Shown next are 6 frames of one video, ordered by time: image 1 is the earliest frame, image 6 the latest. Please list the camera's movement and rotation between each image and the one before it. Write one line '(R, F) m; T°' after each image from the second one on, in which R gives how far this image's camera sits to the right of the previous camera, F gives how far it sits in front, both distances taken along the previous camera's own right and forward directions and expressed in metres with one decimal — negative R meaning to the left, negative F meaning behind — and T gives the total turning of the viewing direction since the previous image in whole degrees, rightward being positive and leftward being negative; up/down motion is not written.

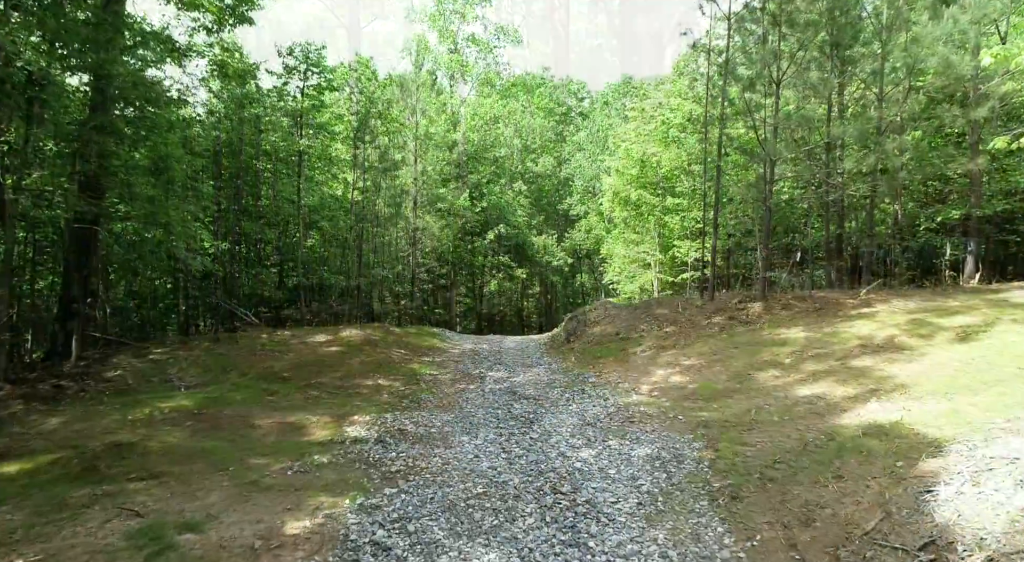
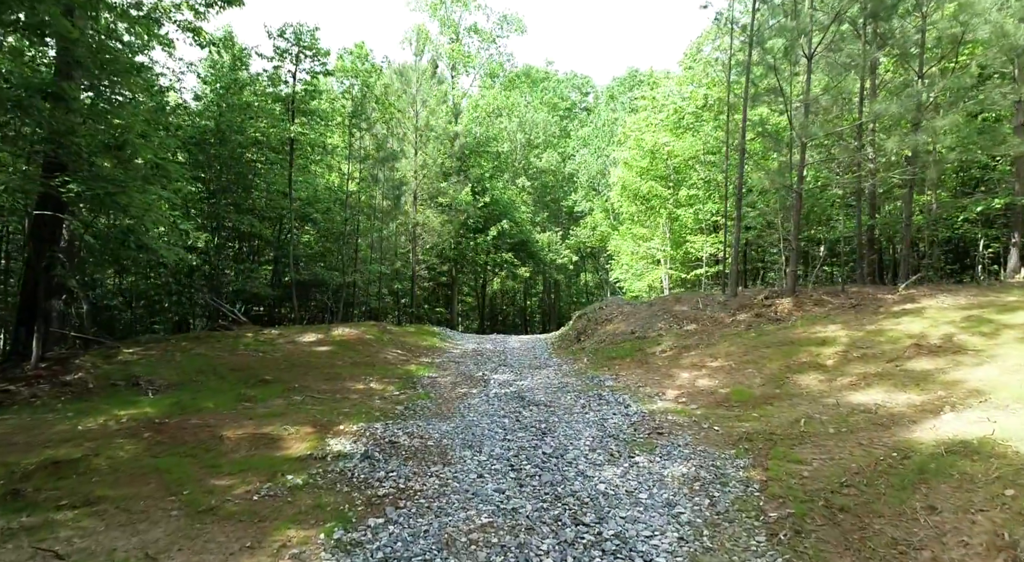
(-0.1, +1.5) m; 0°
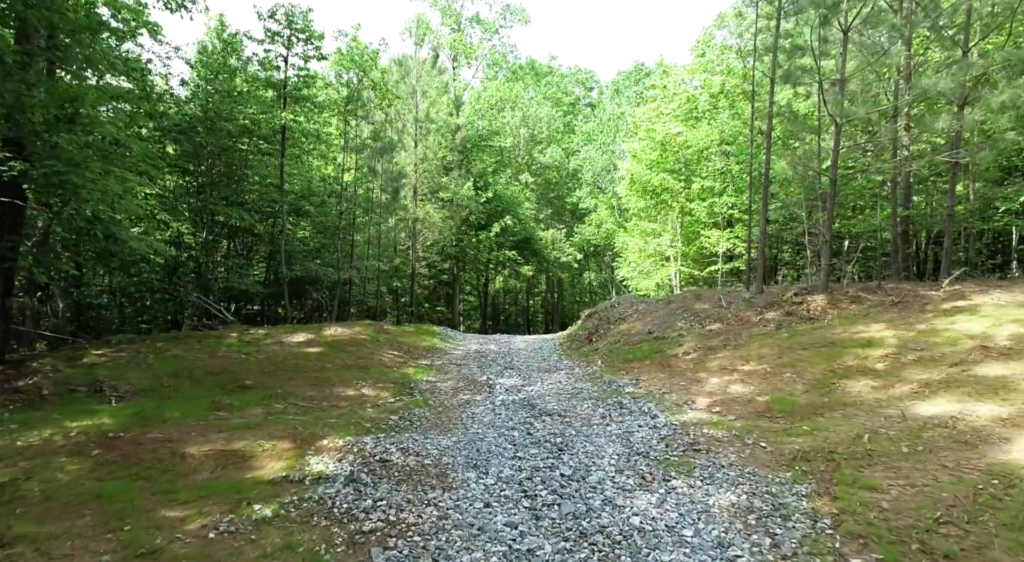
(-0.1, +1.4) m; 0°
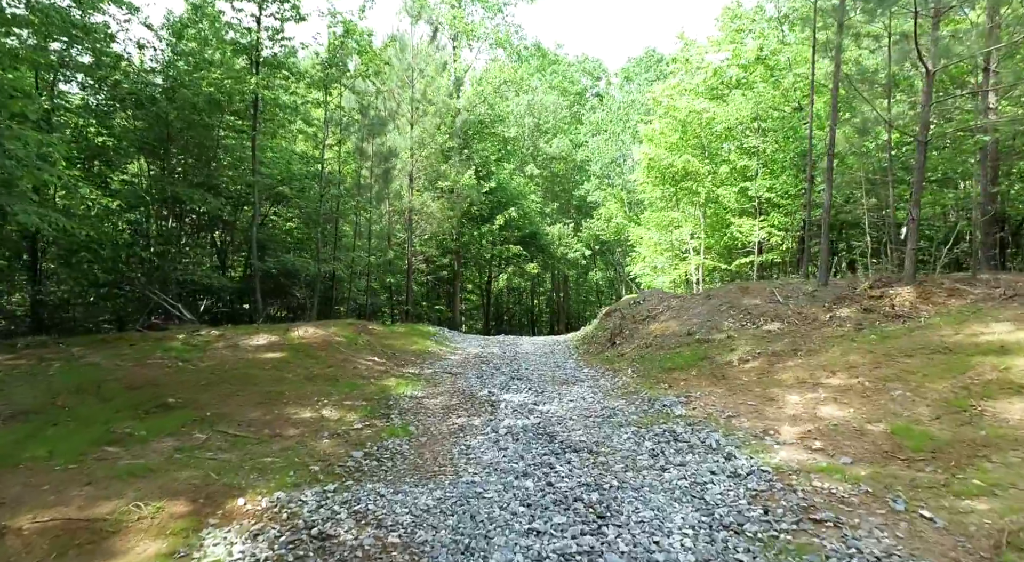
(-0.1, +2.9) m; 0°
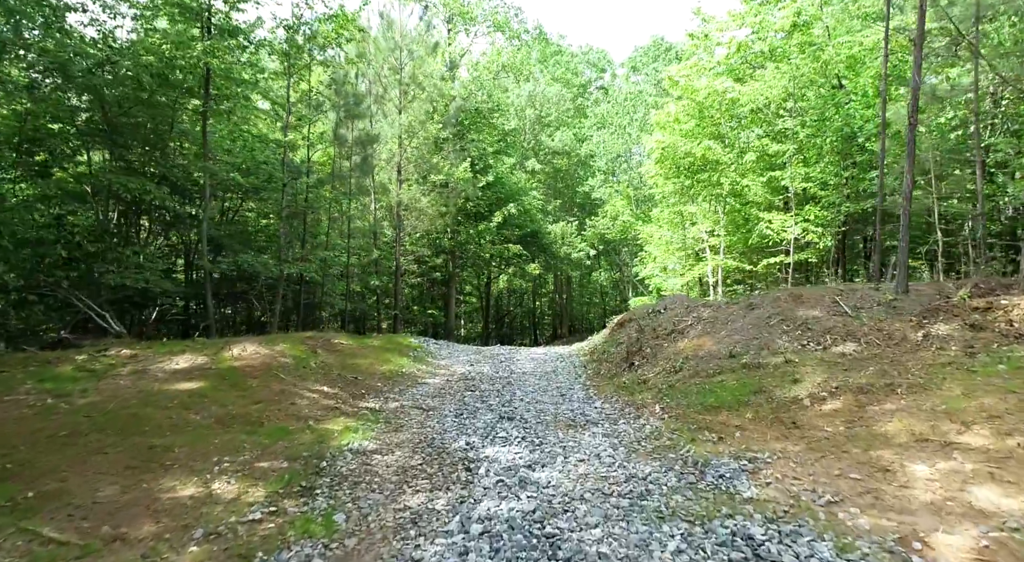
(+0.2, +2.9) m; 0°
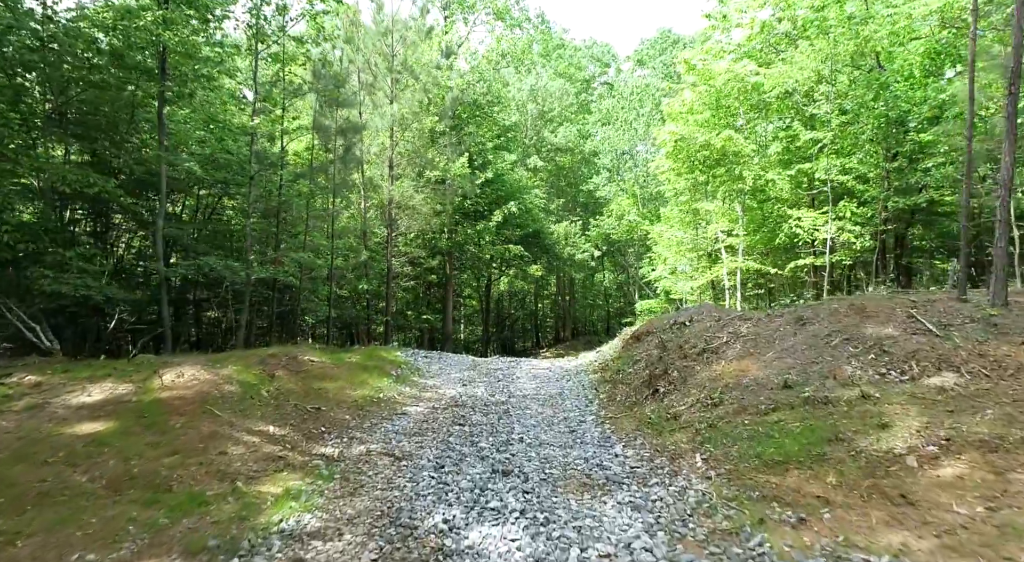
(+0.1, +2.1) m; 0°
